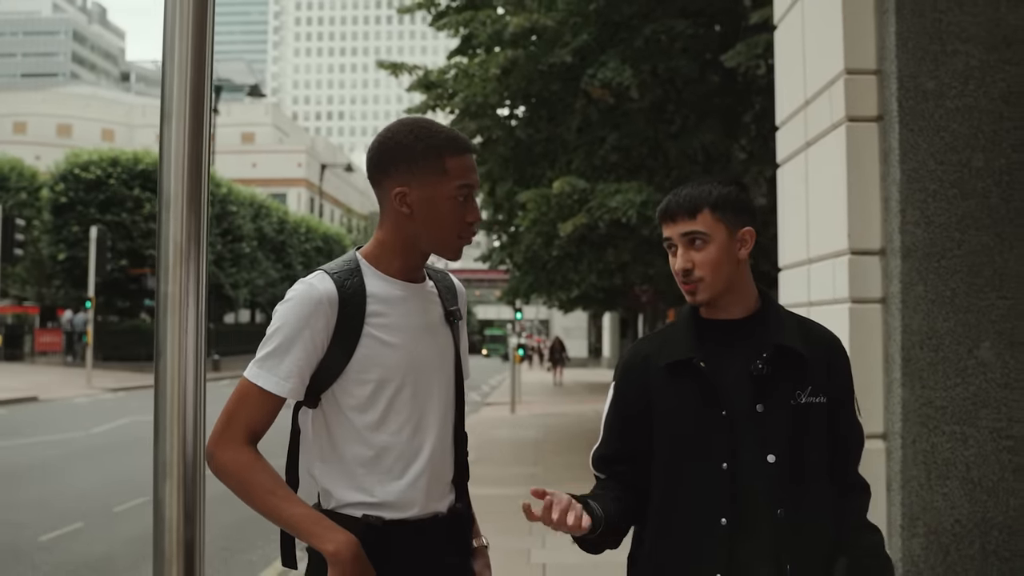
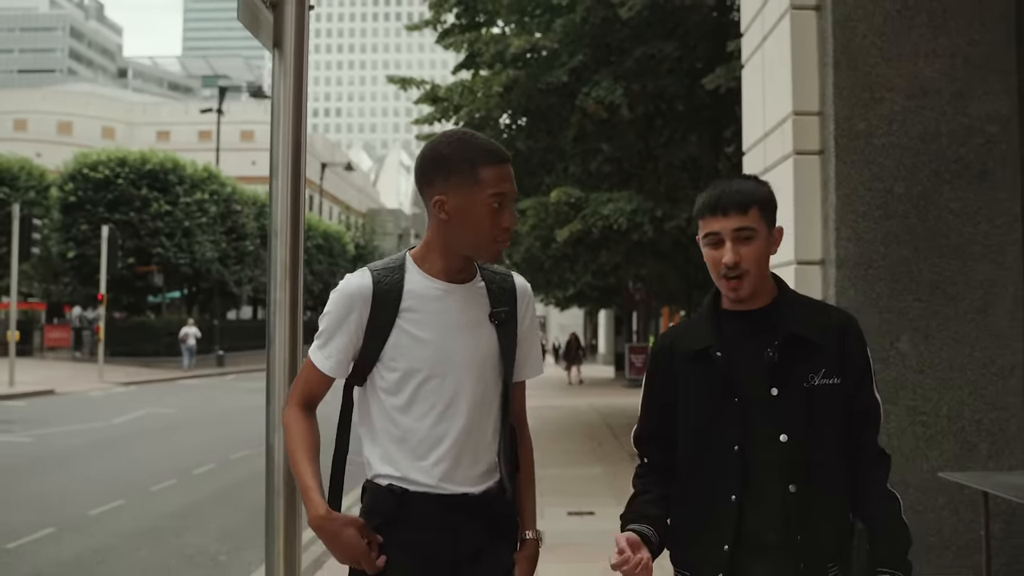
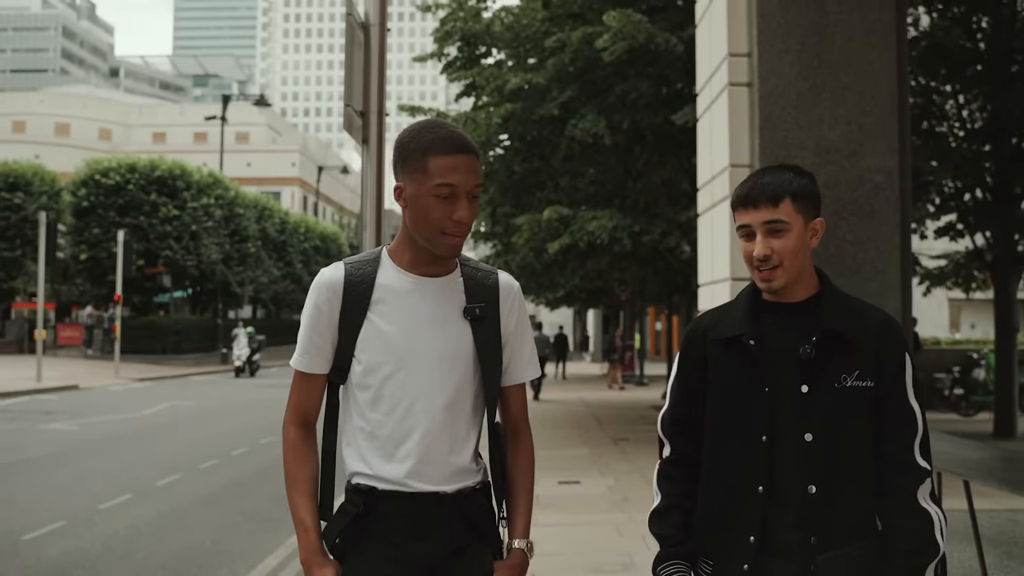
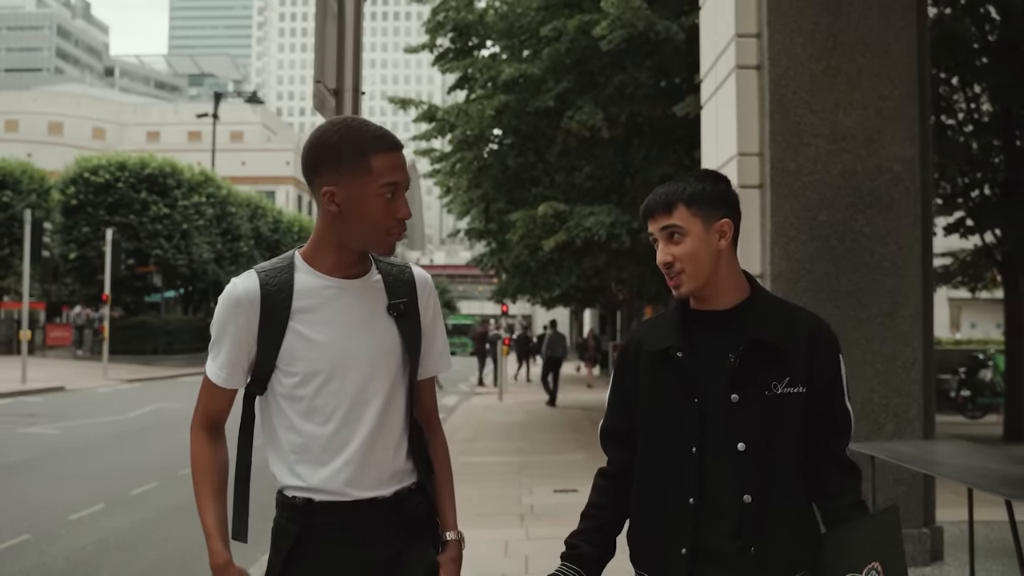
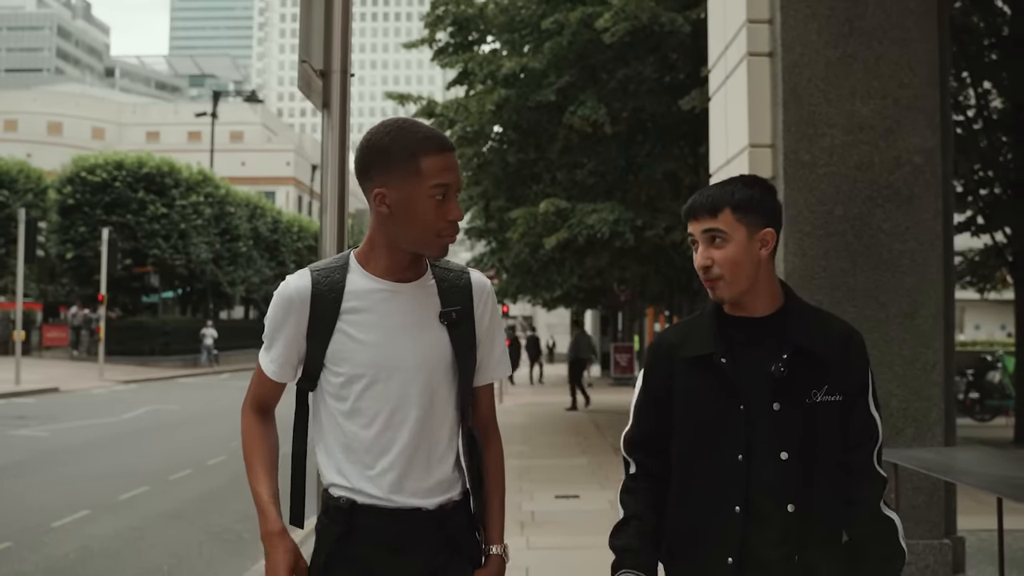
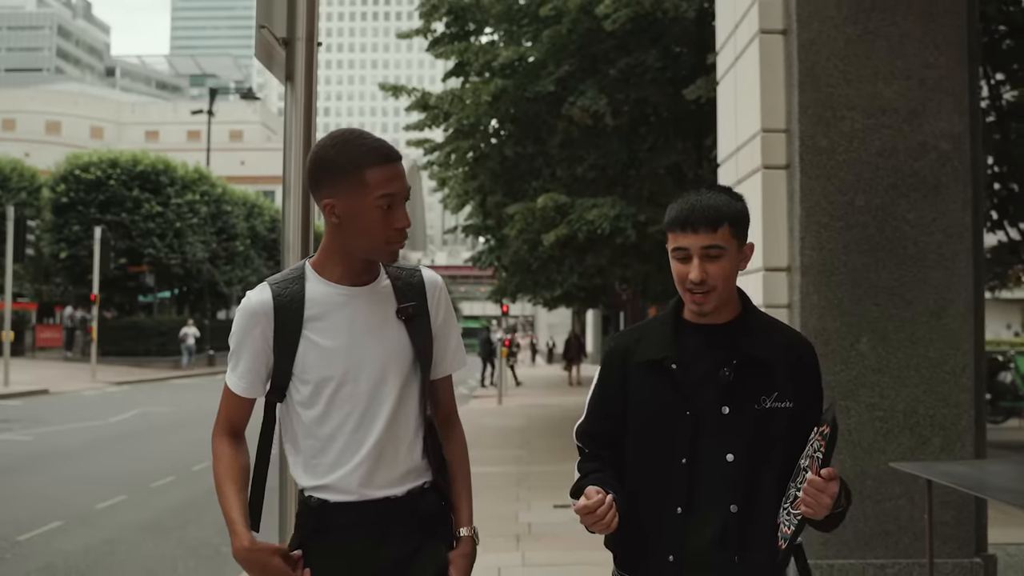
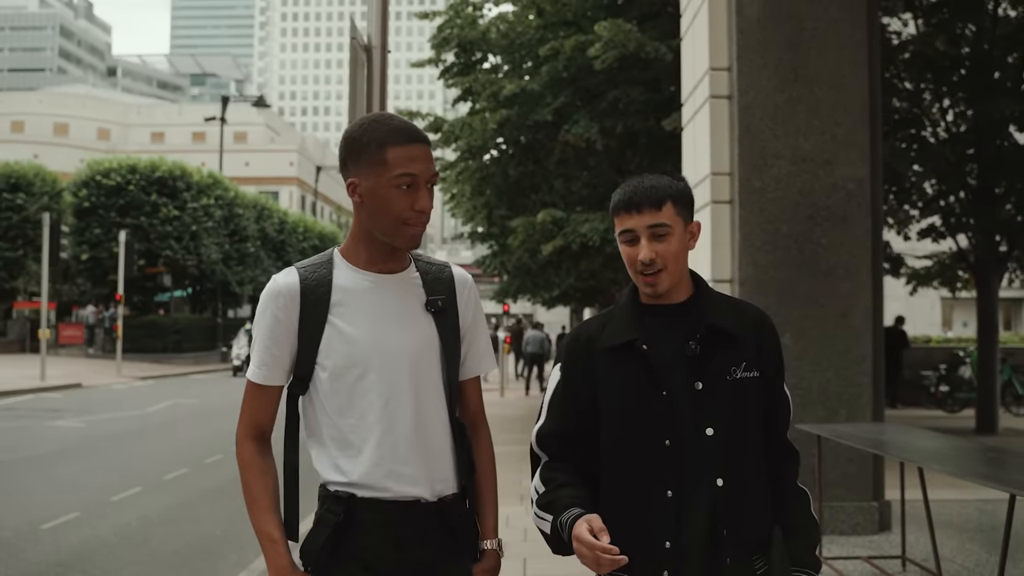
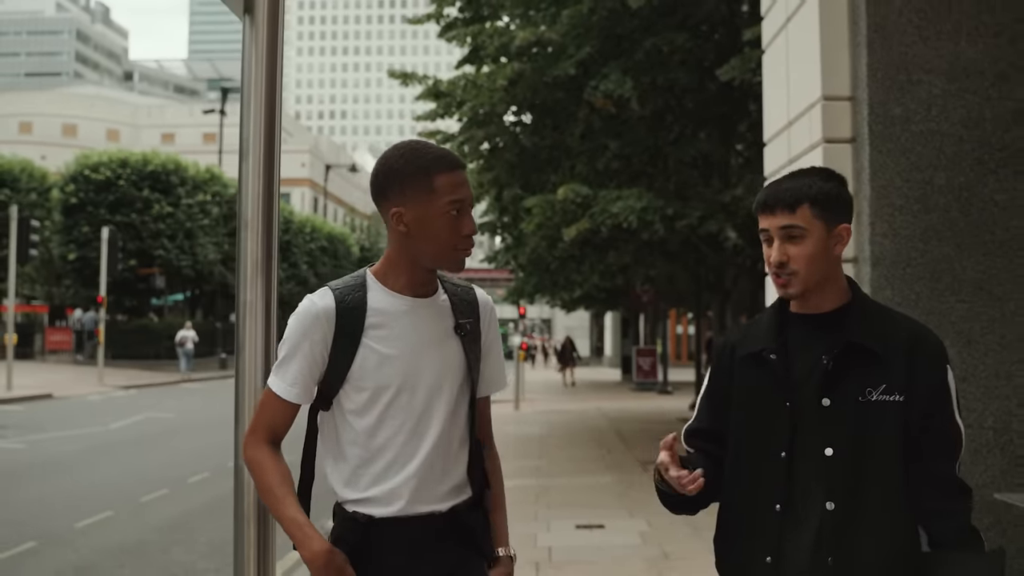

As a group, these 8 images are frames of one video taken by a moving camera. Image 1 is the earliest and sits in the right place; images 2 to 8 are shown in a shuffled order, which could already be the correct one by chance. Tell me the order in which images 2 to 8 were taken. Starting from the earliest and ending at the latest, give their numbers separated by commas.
8, 2, 6, 5, 4, 3, 7
